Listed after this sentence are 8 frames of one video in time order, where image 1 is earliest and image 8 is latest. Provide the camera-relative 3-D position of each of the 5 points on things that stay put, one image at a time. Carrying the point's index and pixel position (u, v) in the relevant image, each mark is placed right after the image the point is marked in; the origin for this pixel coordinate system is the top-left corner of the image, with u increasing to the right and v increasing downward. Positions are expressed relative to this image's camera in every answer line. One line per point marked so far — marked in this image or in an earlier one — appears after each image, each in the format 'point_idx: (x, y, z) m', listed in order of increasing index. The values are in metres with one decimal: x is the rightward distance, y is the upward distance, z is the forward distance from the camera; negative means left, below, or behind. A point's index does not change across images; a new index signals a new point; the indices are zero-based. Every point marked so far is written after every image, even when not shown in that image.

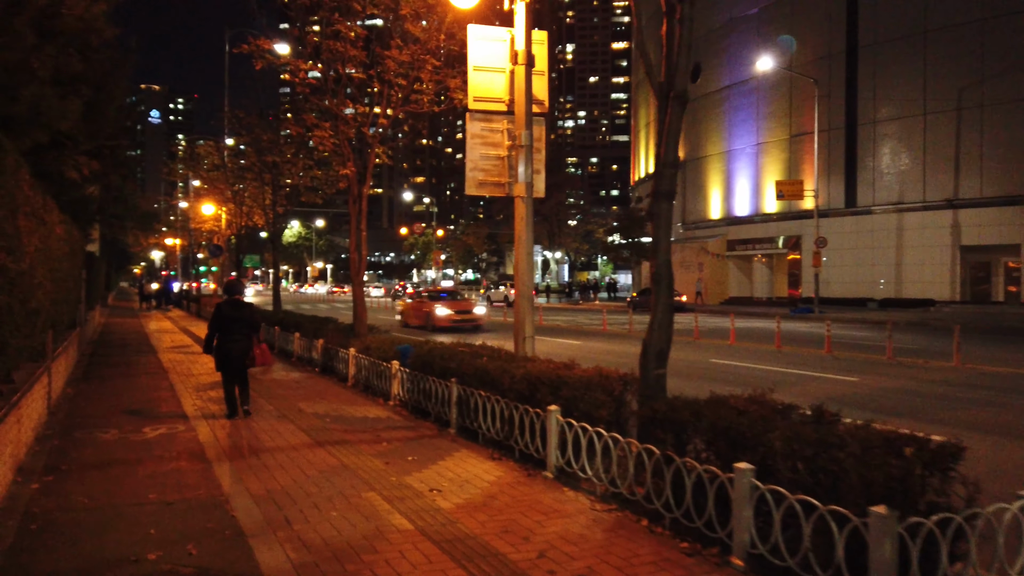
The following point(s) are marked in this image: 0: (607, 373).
0: (+1.0, -0.9, +8.3) m
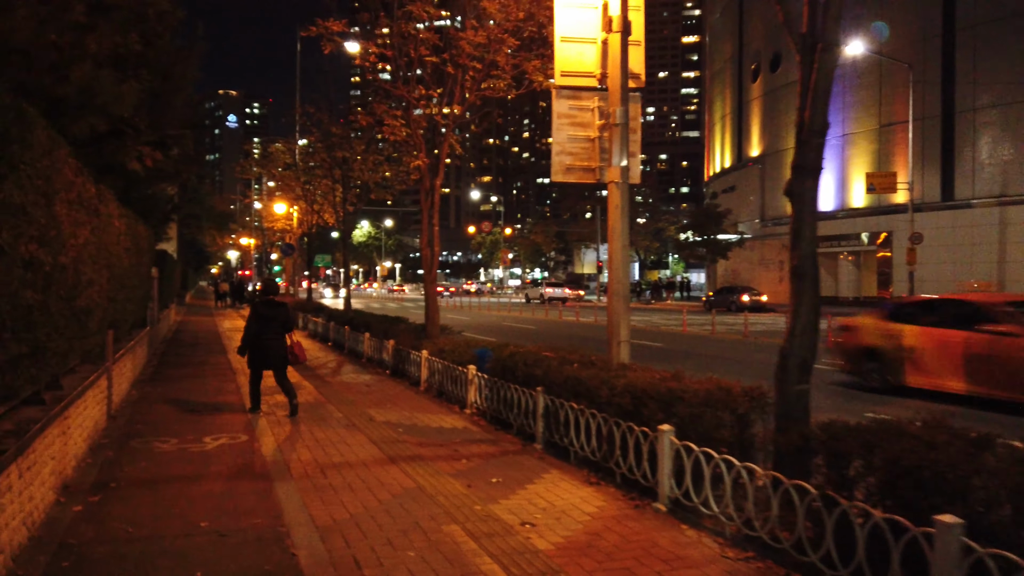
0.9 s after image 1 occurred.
0: (+2.0, -0.9, +7.0) m
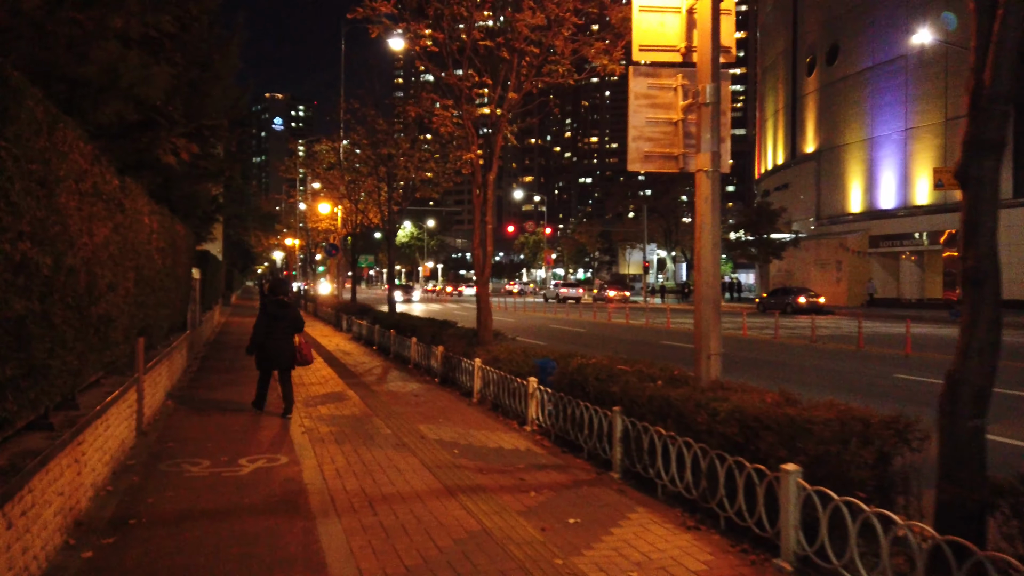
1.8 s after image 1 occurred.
0: (+2.7, -1.0, +5.7) m
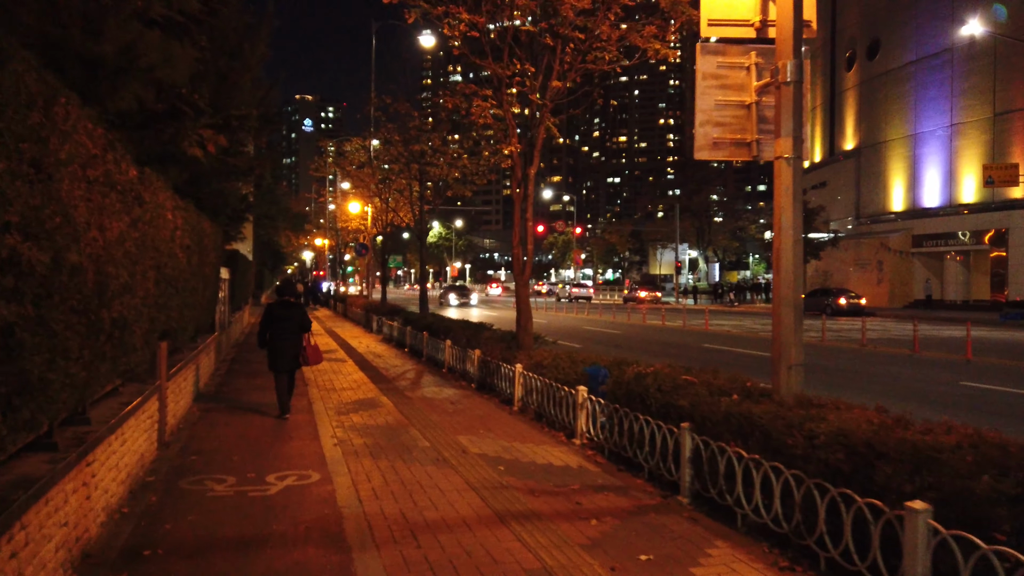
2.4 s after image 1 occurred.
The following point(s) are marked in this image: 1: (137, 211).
0: (+3.1, -1.0, +4.8) m
1: (-3.4, +0.7, +6.9) m
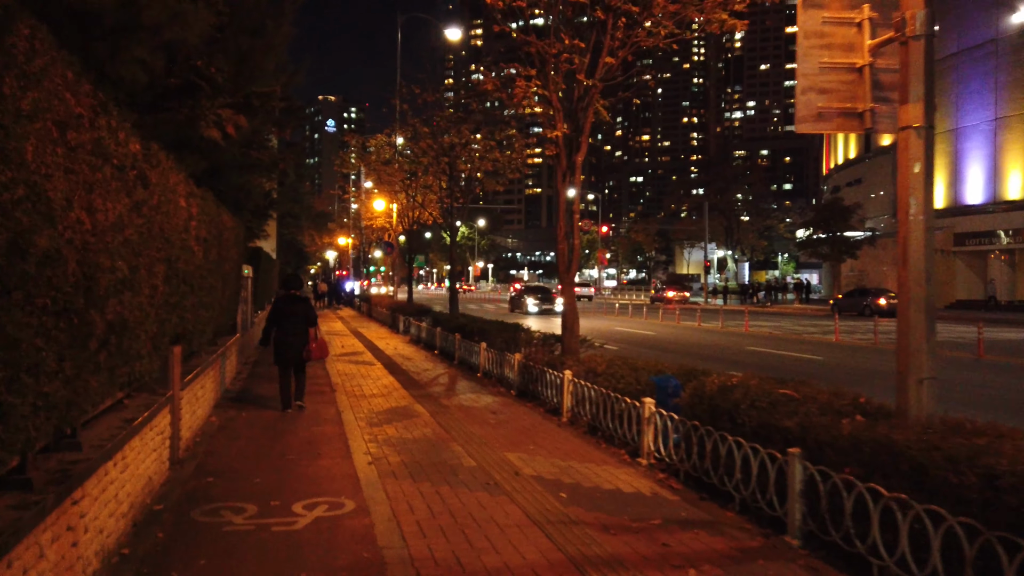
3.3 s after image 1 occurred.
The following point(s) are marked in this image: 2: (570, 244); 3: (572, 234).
0: (+3.6, -1.0, +3.6) m
1: (-2.9, +0.7, +5.8) m
2: (+1.0, +0.7, +12.7) m
3: (+1.0, +0.9, +12.9) m
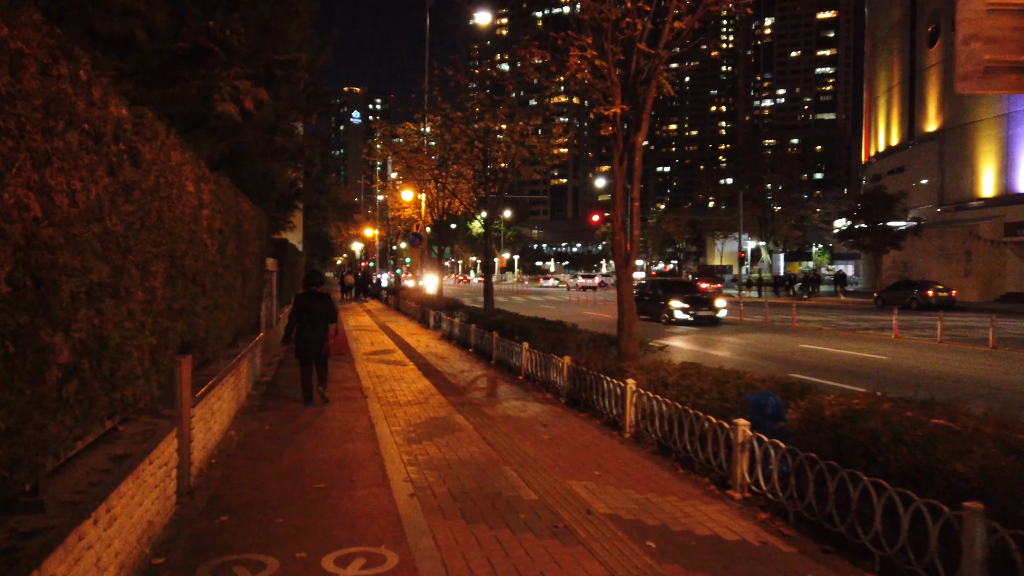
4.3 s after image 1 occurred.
0: (+4.1, -1.0, +2.1) m
1: (-2.3, +0.7, +4.6) m
2: (+1.7, +0.8, +11.4) m
3: (+1.8, +1.0, +11.5) m
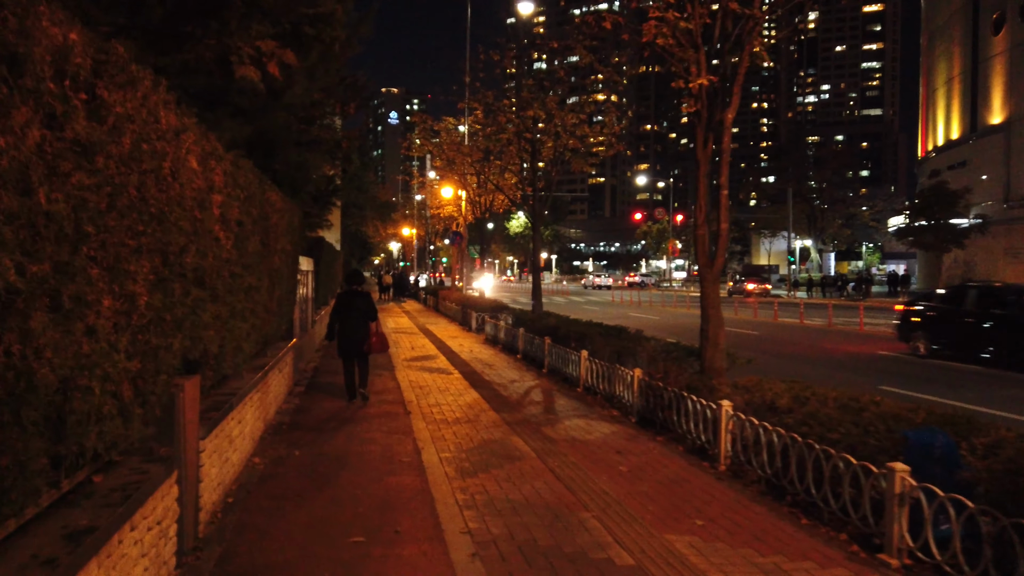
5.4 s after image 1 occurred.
0: (+4.5, -1.1, +0.4) m
1: (-1.8, +0.7, +3.2) m
2: (+2.6, +0.8, +9.8) m
3: (+2.6, +0.9, +9.9) m
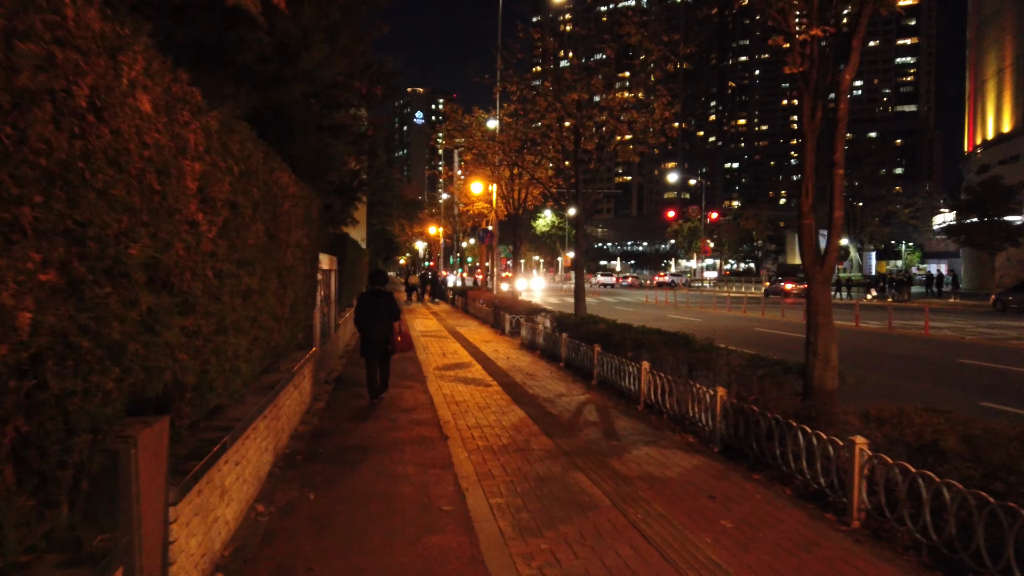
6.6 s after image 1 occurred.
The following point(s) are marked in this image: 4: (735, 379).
0: (+4.8, -1.1, -1.4) m
1: (-1.3, +0.6, +1.5) m
2: (+3.2, +0.7, +7.9) m
3: (+3.3, +0.9, +8.1) m
4: (+2.6, -1.1, +9.2) m
